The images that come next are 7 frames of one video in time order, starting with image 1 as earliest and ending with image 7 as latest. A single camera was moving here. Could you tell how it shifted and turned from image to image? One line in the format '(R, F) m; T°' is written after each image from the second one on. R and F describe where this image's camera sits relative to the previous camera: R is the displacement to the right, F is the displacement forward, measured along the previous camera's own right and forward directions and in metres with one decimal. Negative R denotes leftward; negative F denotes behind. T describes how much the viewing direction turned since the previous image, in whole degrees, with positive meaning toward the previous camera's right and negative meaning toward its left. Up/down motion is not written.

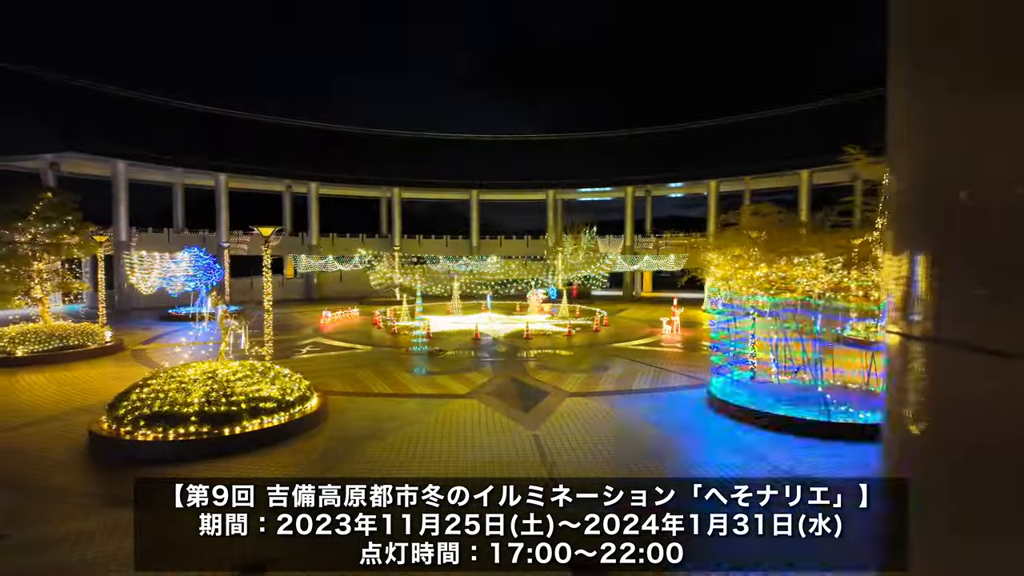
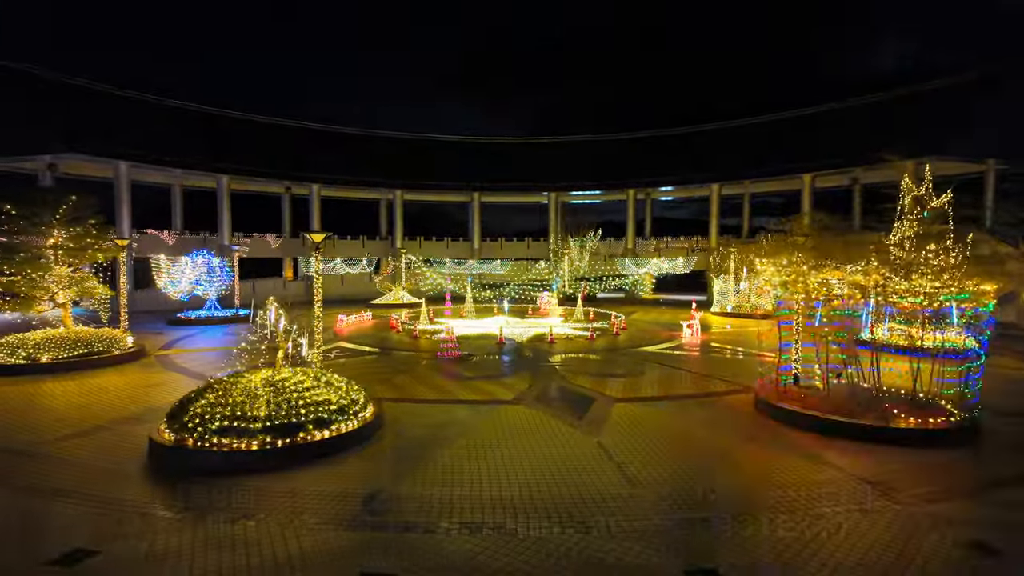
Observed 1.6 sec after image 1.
(-0.9, 0.0) m; +1°
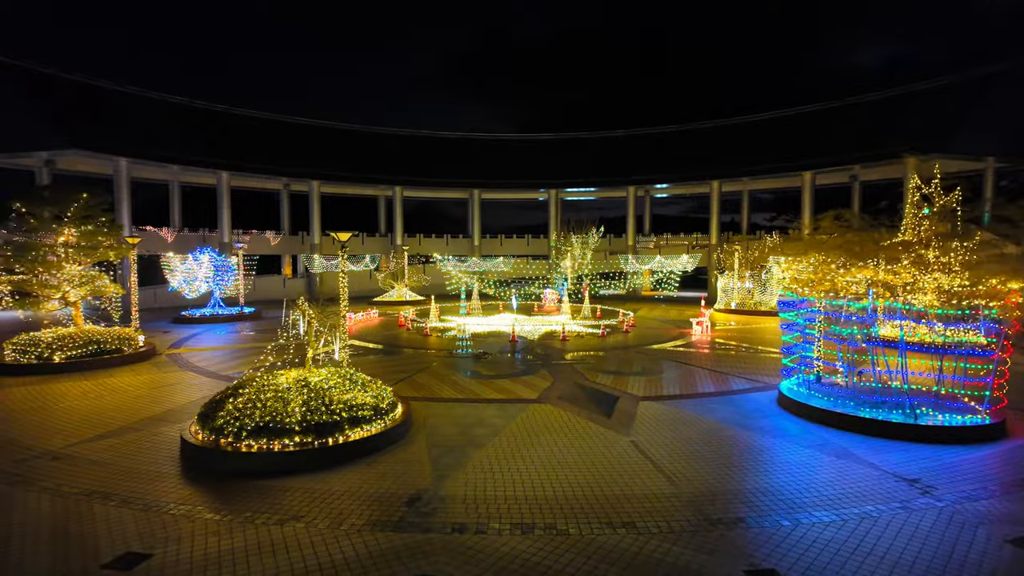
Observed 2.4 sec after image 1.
(-0.5, 0.0) m; +1°
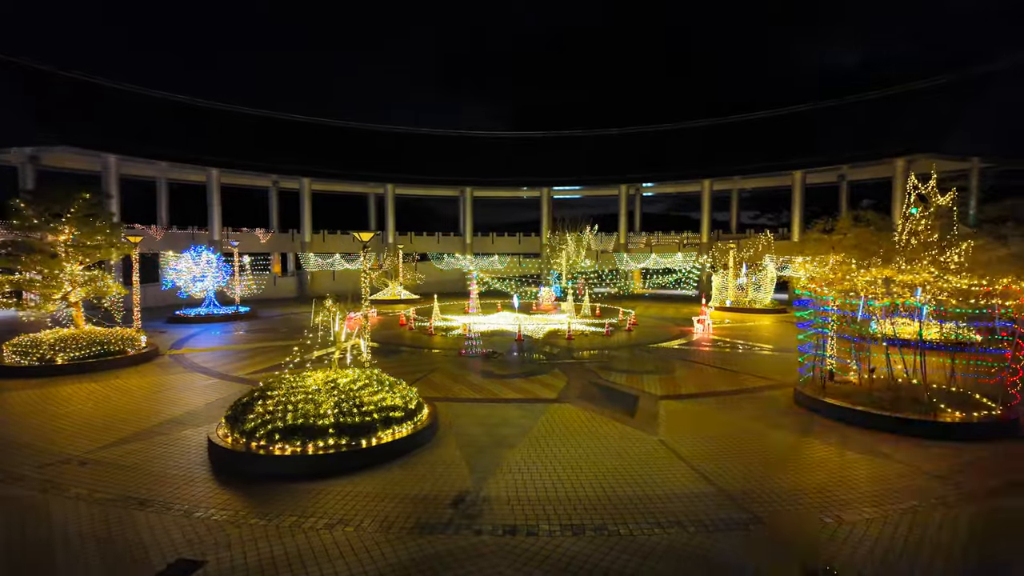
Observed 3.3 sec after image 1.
(-0.5, 0.0) m; +2°
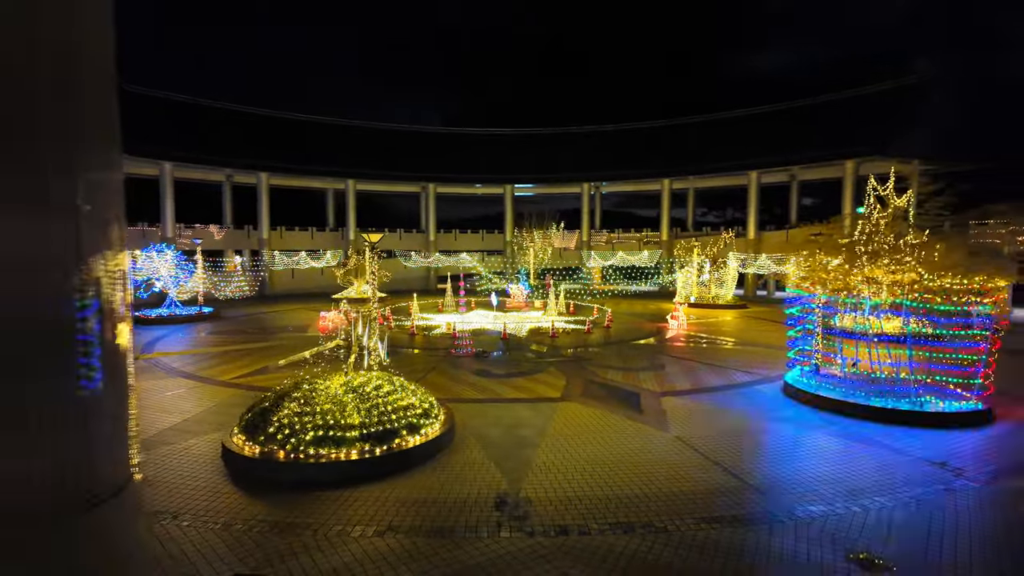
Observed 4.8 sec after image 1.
(-0.8, 0.0) m; +5°
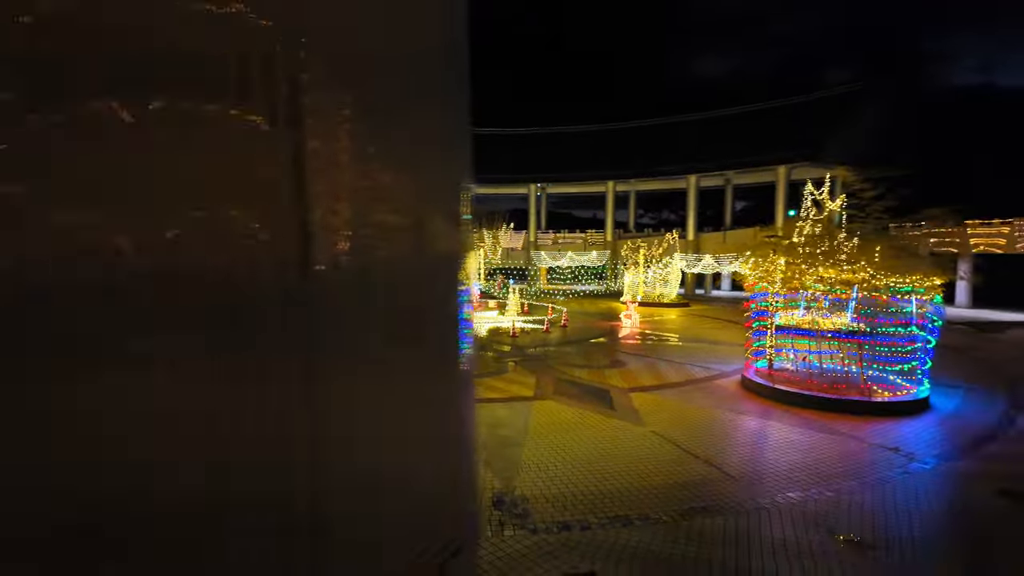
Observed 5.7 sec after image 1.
(-0.5, 0.0) m; +6°
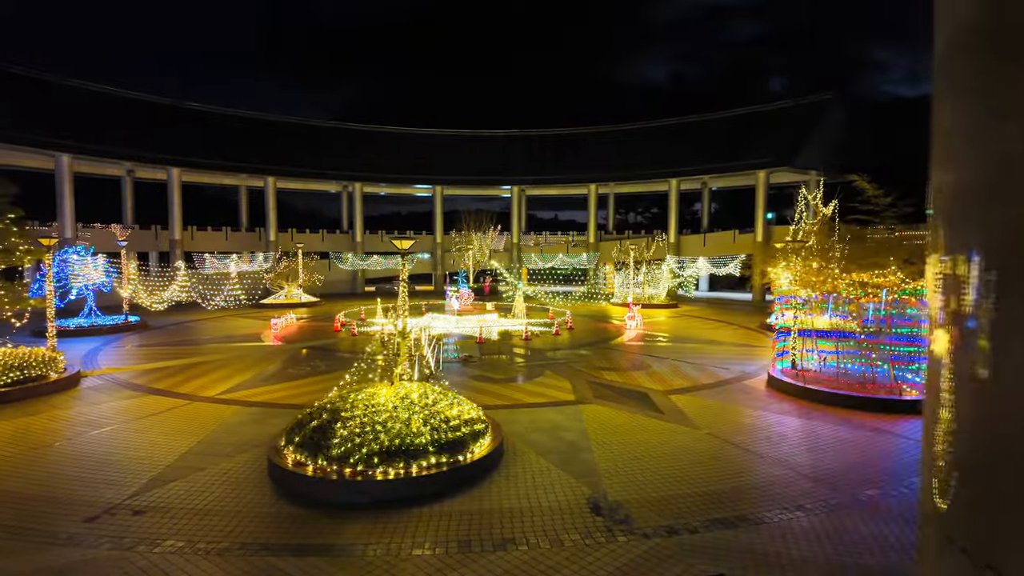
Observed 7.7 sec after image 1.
(-1.2, 0.0) m; +3°
